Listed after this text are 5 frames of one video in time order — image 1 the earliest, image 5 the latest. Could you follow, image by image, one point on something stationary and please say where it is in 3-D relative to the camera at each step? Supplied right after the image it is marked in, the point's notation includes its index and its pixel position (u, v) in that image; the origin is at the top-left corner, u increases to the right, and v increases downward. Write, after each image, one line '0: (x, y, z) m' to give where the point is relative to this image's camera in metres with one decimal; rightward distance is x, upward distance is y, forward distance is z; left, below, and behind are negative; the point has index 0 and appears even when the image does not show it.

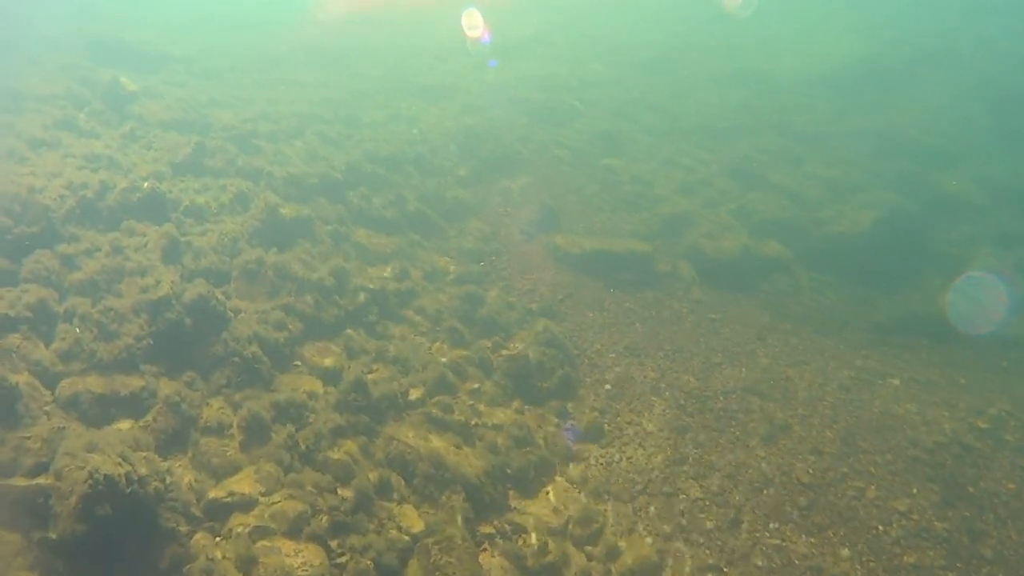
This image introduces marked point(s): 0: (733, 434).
0: (+6.4, -4.3, +19.2) m
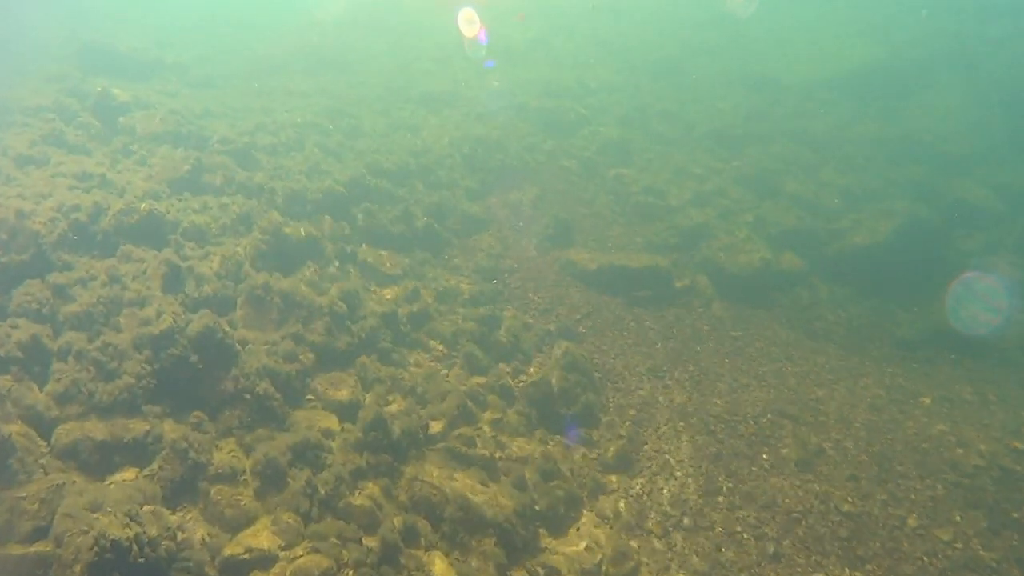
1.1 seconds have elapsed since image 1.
0: (+7.1, -4.8, +18.3) m
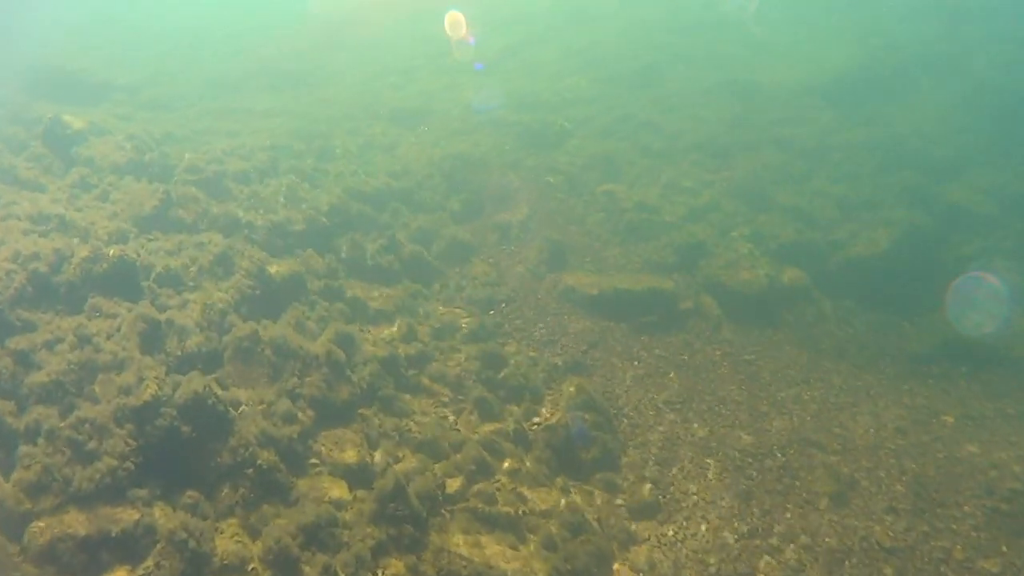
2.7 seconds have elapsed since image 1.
0: (+7.6, -5.5, +17.5) m
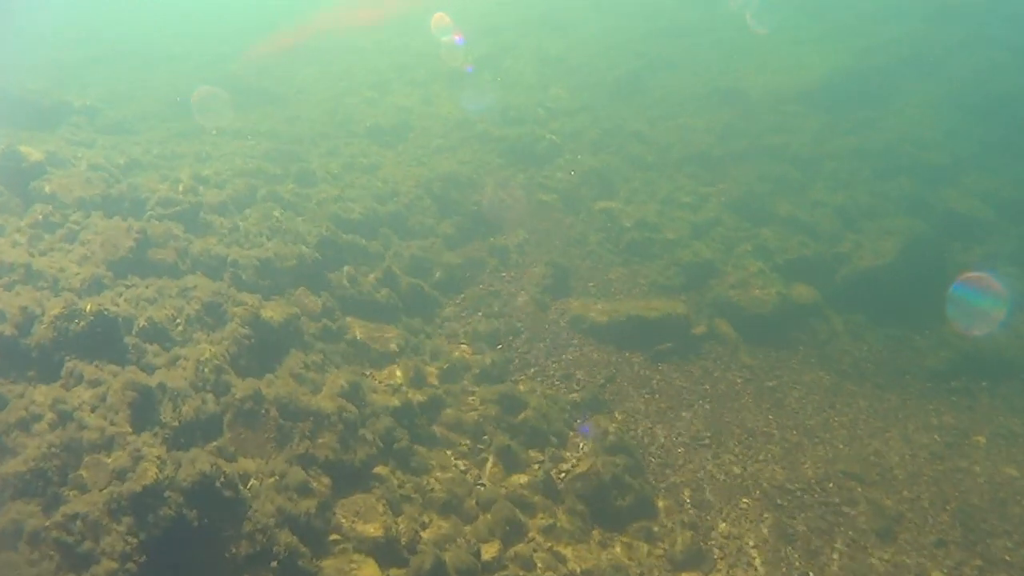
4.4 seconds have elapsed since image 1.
0: (+8.4, -6.2, +16.6) m
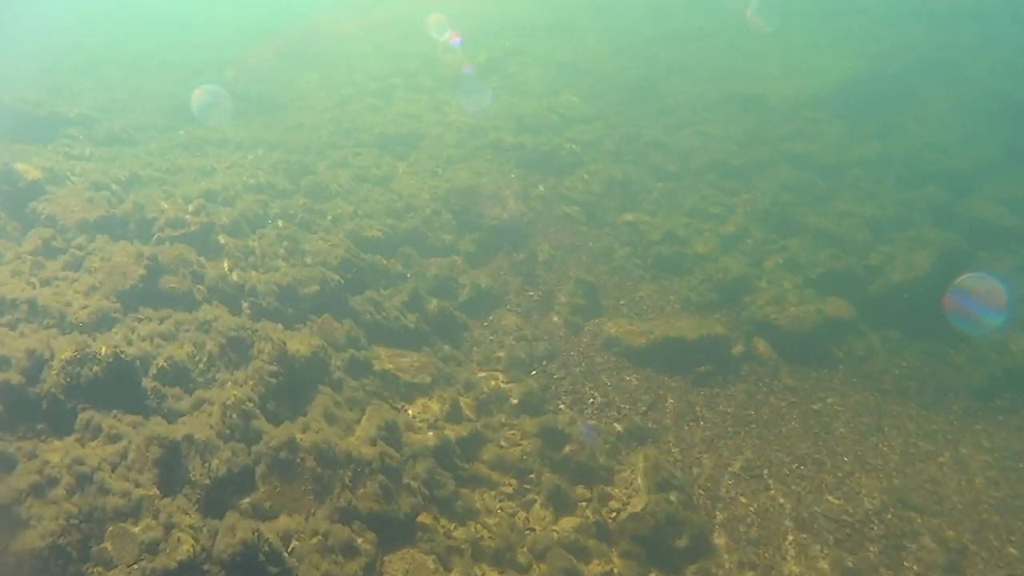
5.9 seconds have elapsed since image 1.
0: (+9.6, -6.9, +15.7) m
